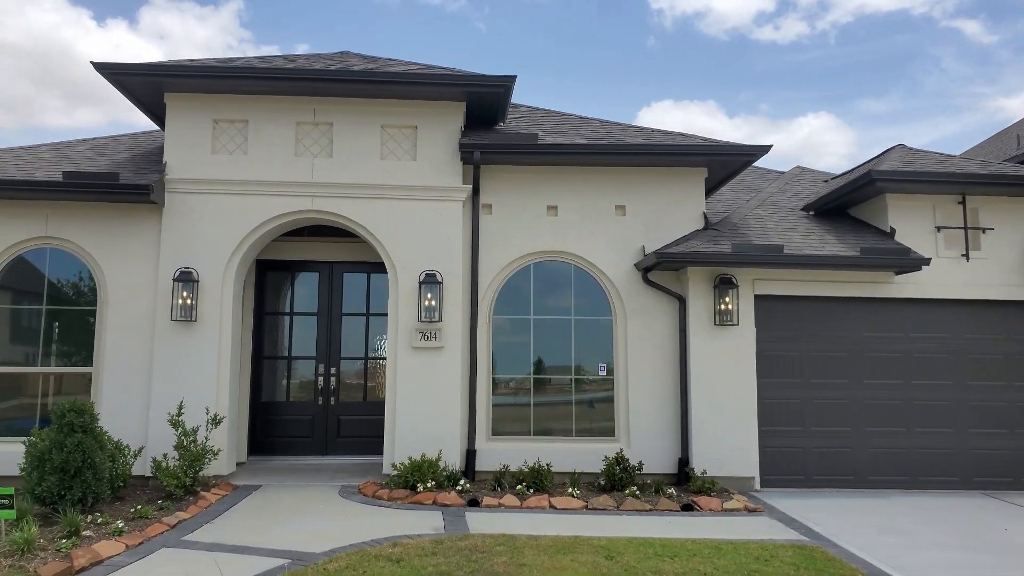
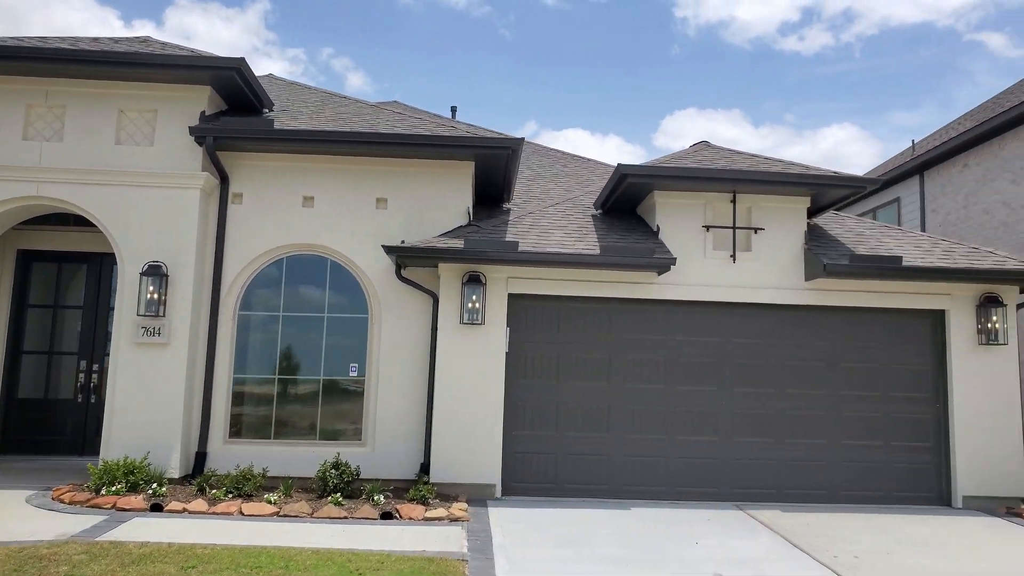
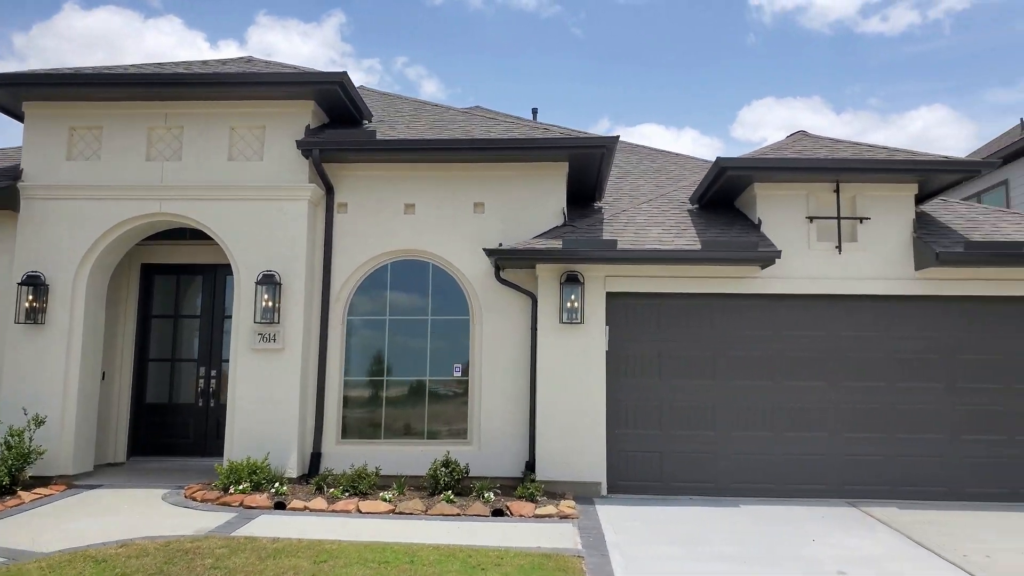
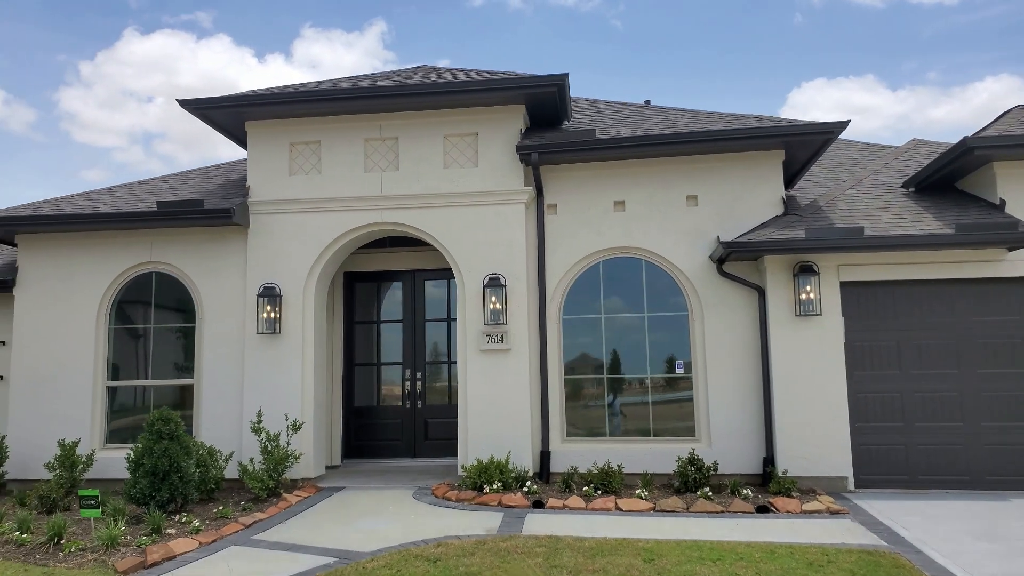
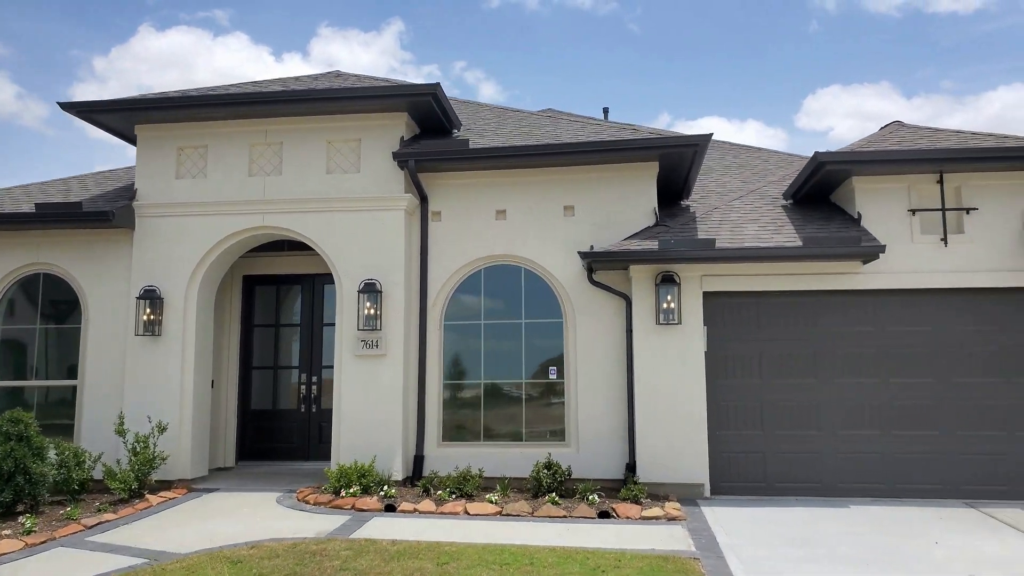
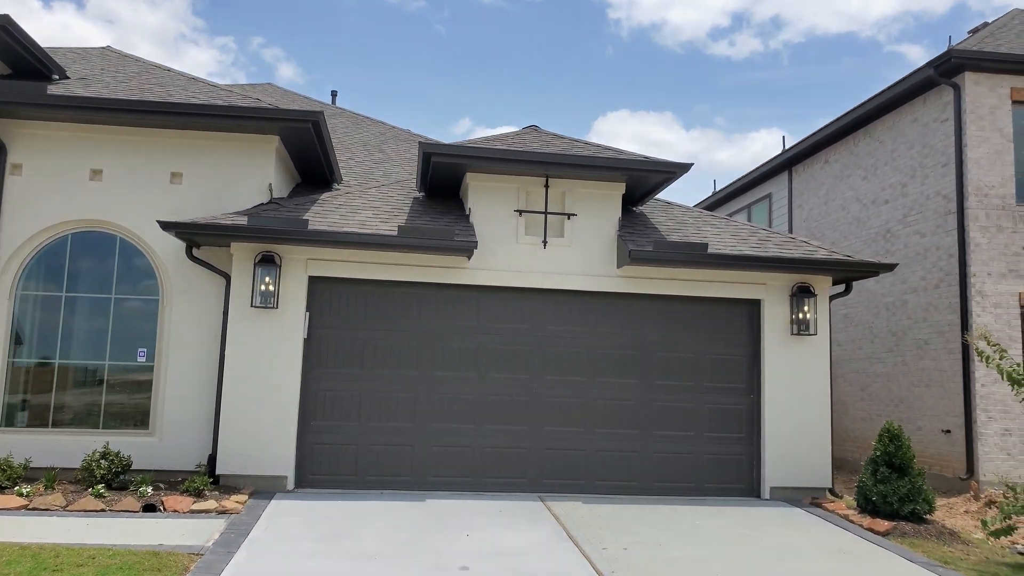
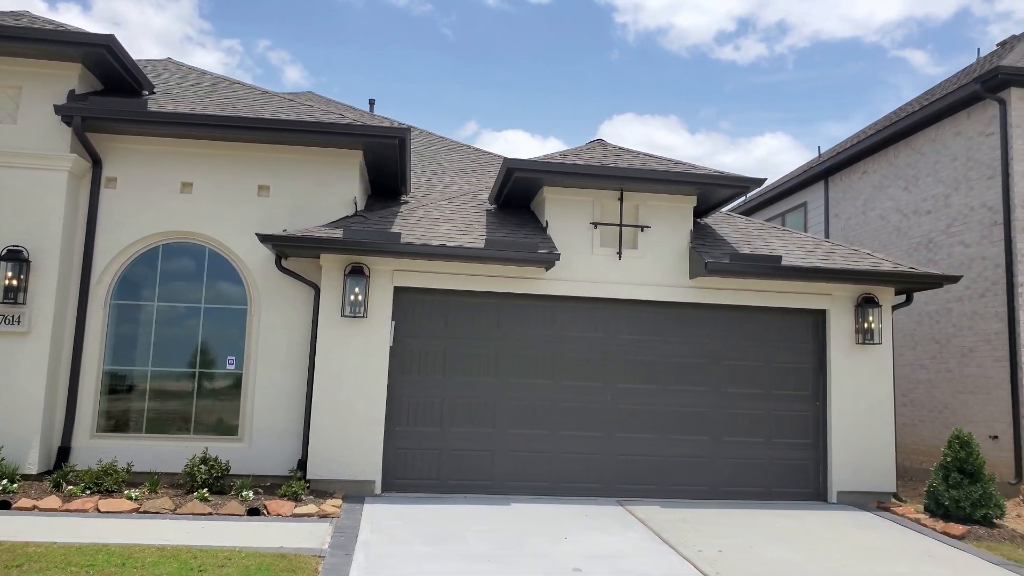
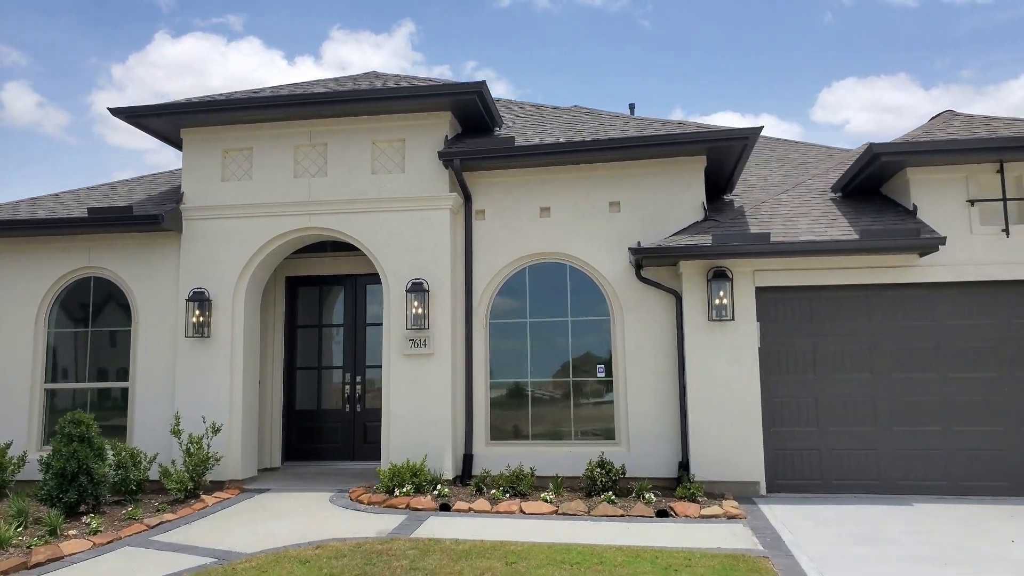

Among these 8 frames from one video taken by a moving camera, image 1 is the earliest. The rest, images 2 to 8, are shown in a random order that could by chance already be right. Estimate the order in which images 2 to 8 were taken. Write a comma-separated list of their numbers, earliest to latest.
4, 8, 5, 3, 2, 7, 6
